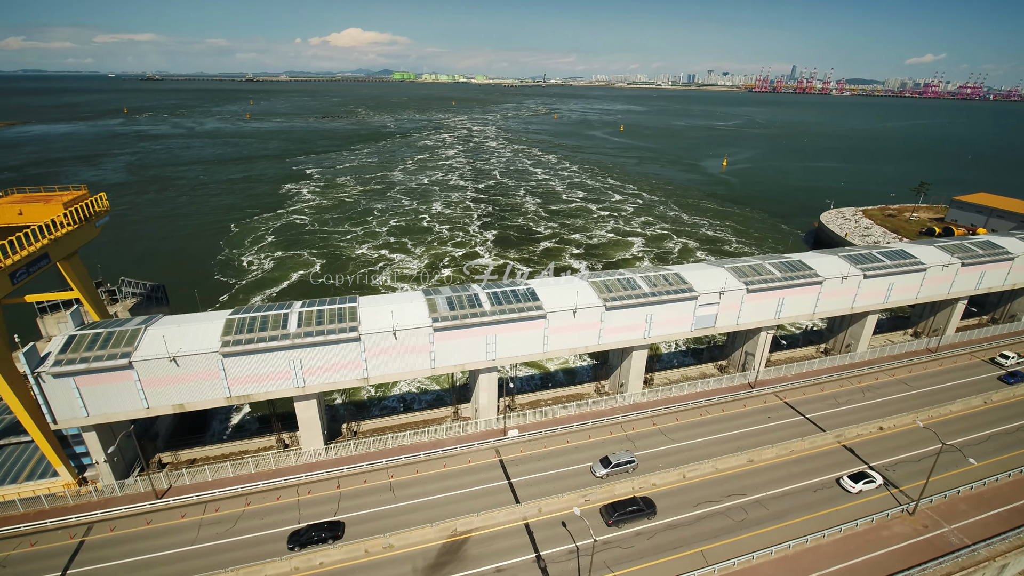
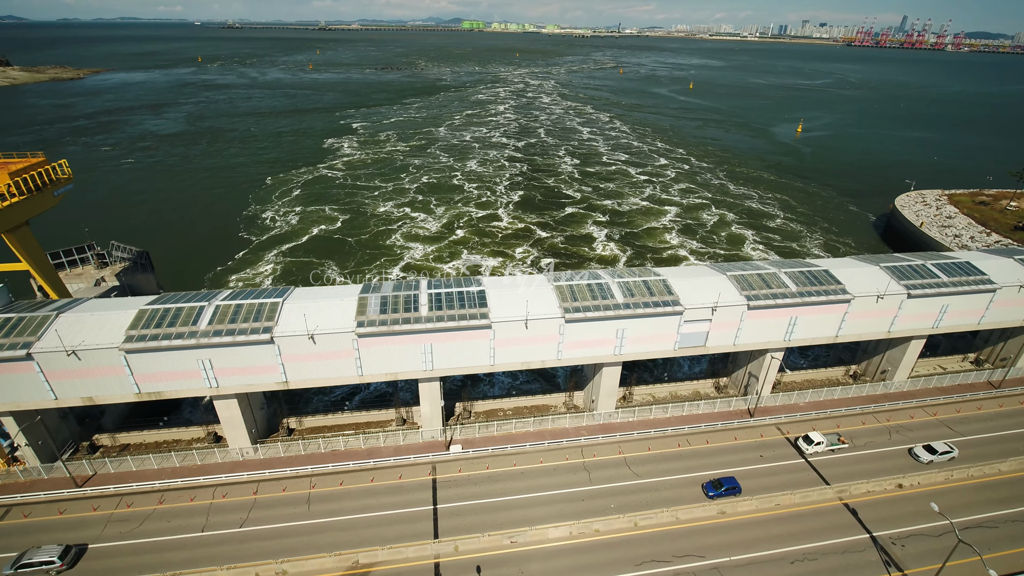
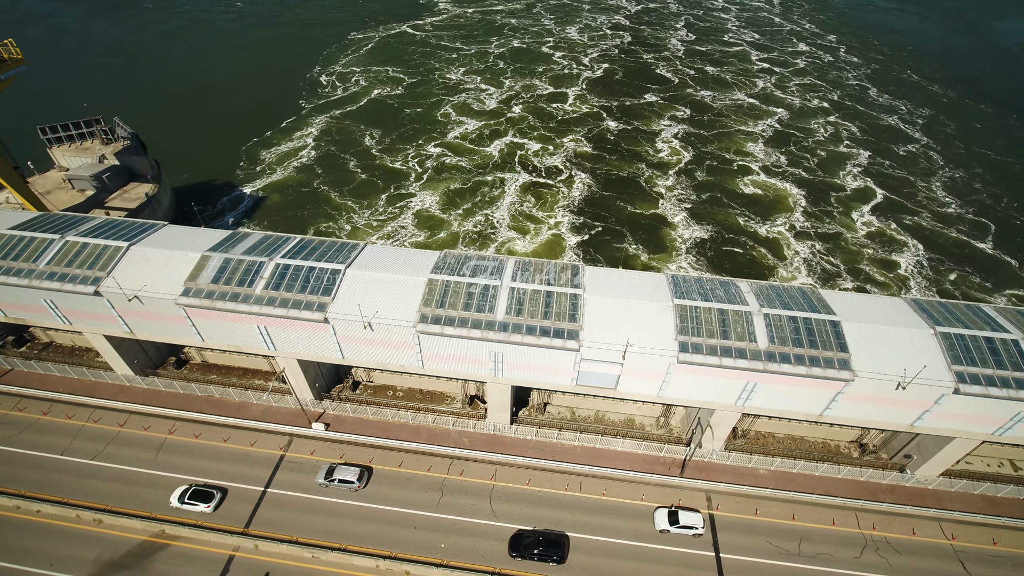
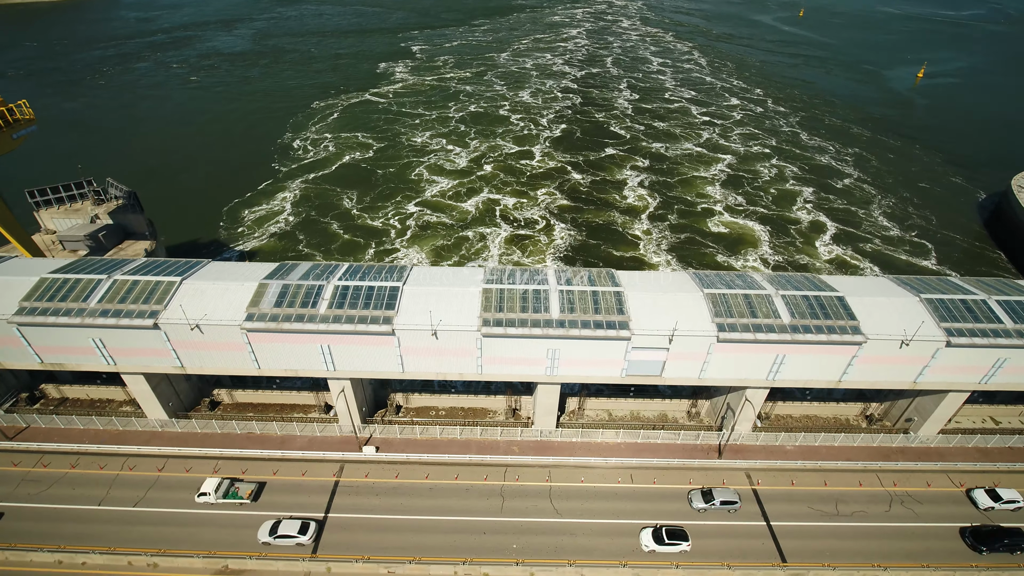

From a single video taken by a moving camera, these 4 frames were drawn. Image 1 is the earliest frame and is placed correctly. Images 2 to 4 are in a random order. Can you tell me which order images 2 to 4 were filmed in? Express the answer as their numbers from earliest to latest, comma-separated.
2, 4, 3
